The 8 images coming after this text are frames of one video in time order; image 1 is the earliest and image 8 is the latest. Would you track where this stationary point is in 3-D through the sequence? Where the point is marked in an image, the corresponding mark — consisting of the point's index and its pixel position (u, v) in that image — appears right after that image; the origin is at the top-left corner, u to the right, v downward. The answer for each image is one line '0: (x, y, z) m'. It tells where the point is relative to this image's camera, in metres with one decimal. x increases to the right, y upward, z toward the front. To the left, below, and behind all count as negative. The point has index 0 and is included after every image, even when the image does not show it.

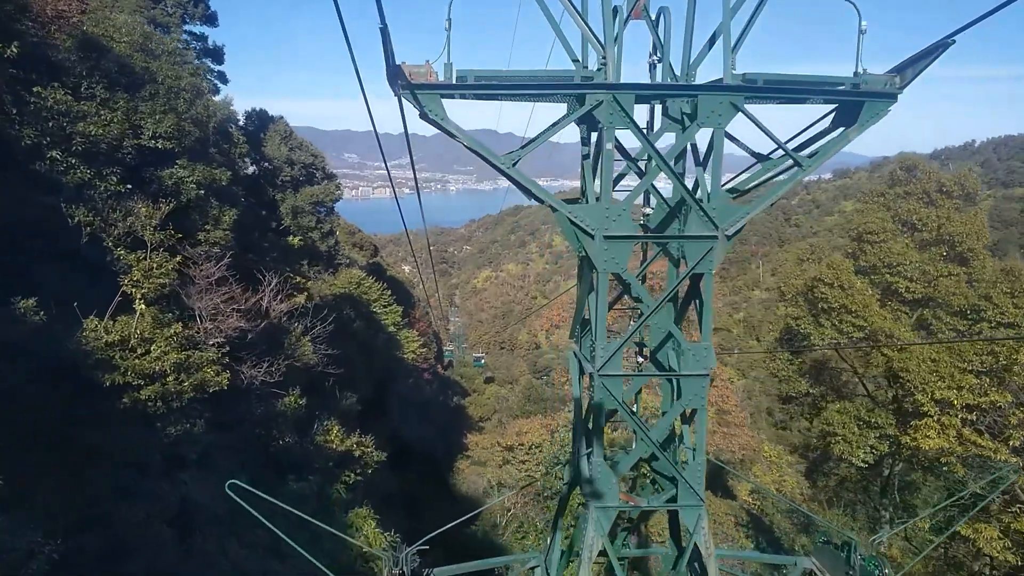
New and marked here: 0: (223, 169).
0: (-4.0, +1.7, +8.9) m
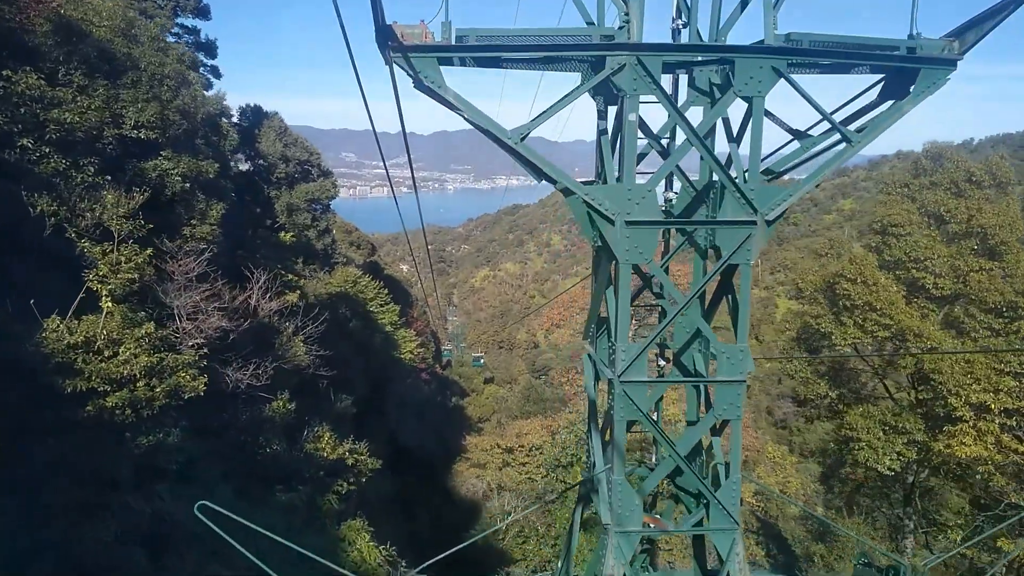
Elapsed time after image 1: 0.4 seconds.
0: (-4.0, +1.7, +8.5) m
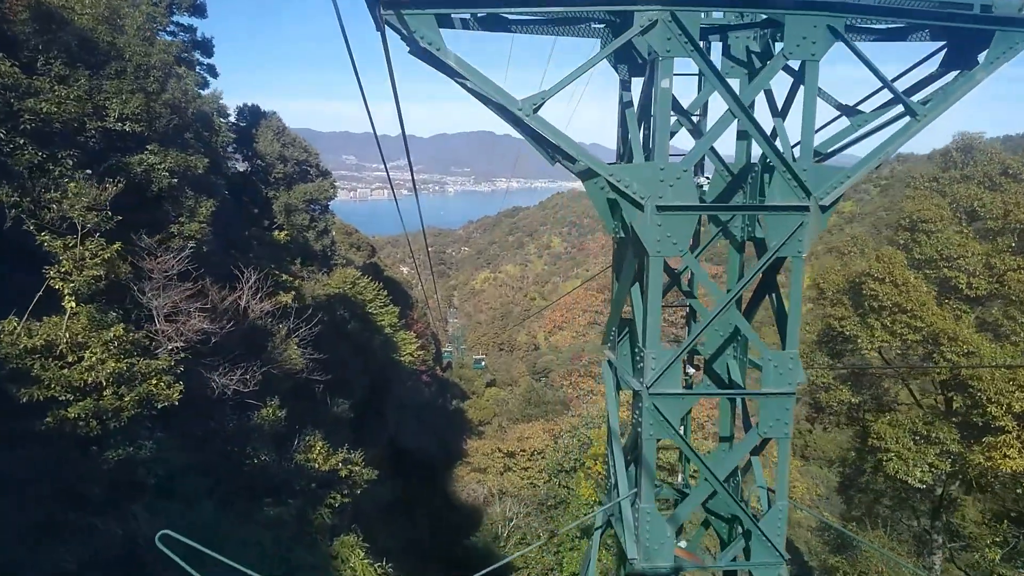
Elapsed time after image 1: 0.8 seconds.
0: (-4.0, +1.7, +8.2) m
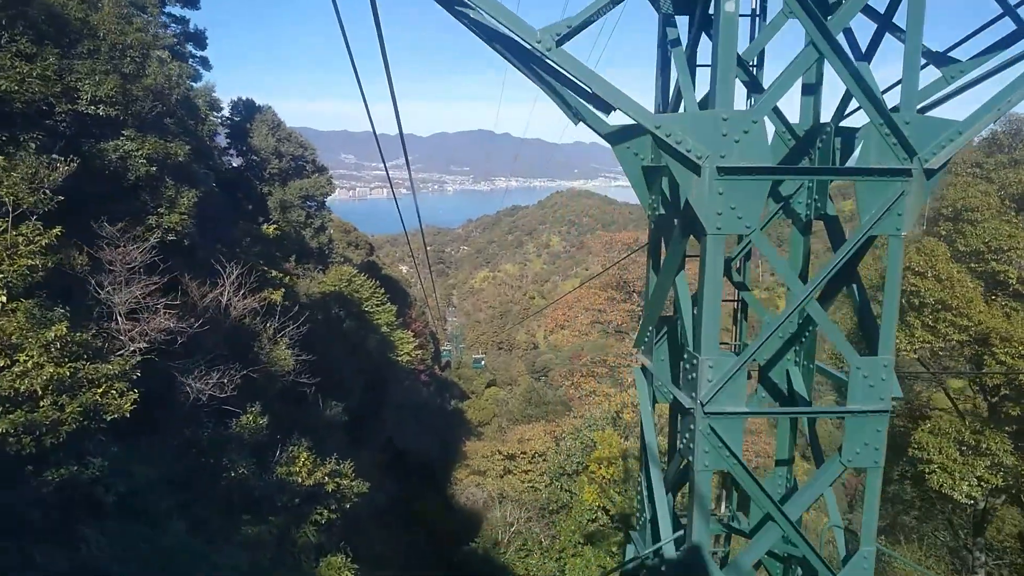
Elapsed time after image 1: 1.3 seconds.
0: (-3.9, +1.7, +7.7) m
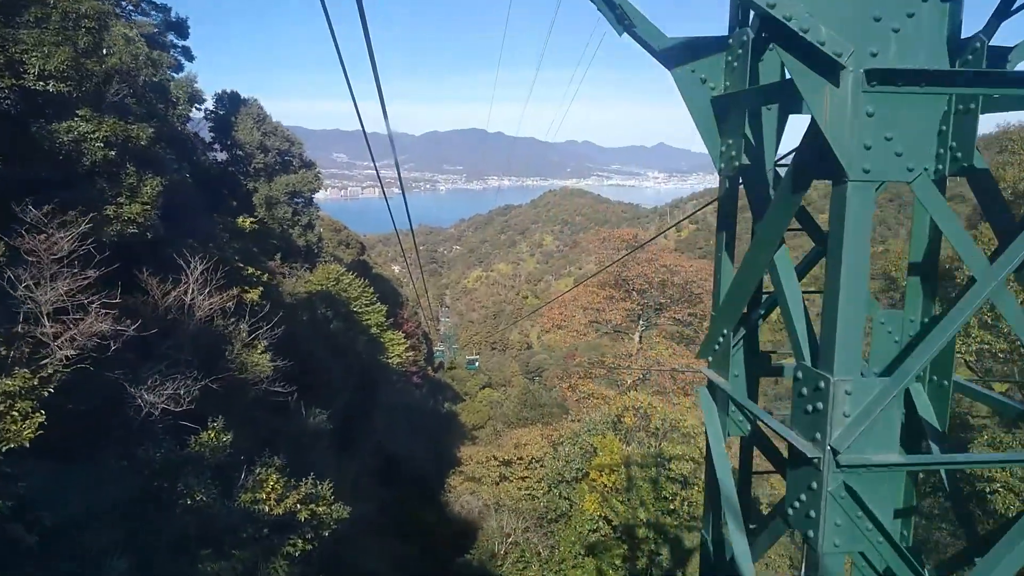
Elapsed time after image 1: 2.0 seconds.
0: (-3.9, +1.7, +7.0) m
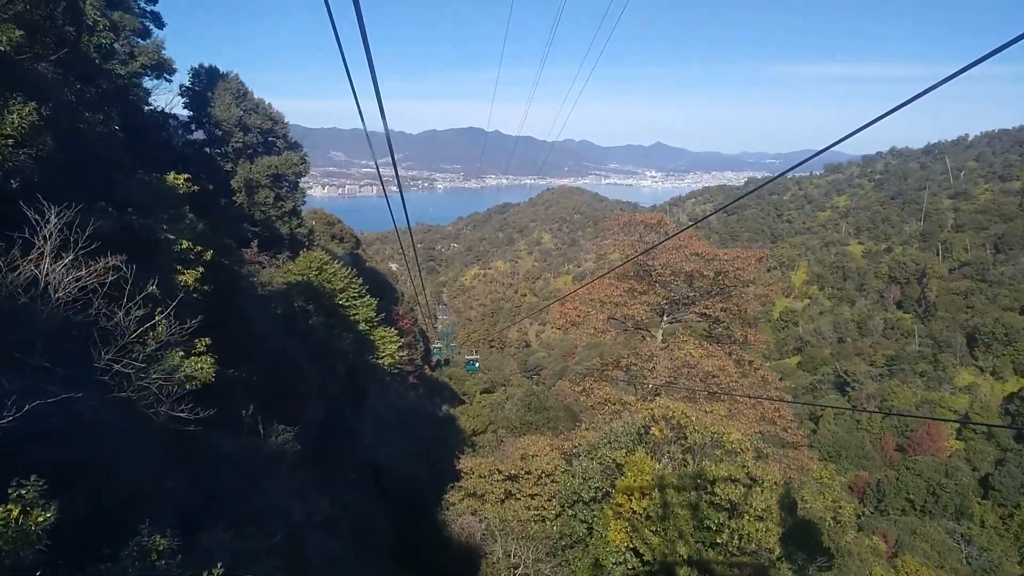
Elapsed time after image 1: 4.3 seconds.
0: (-3.7, +1.9, +4.9) m
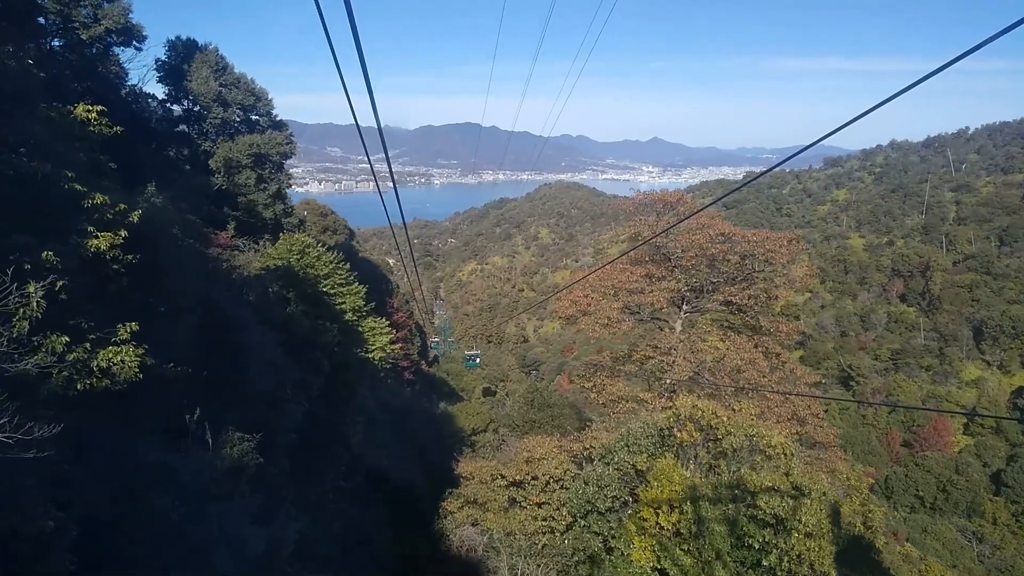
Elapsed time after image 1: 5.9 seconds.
0: (-3.6, +2.1, +3.5) m
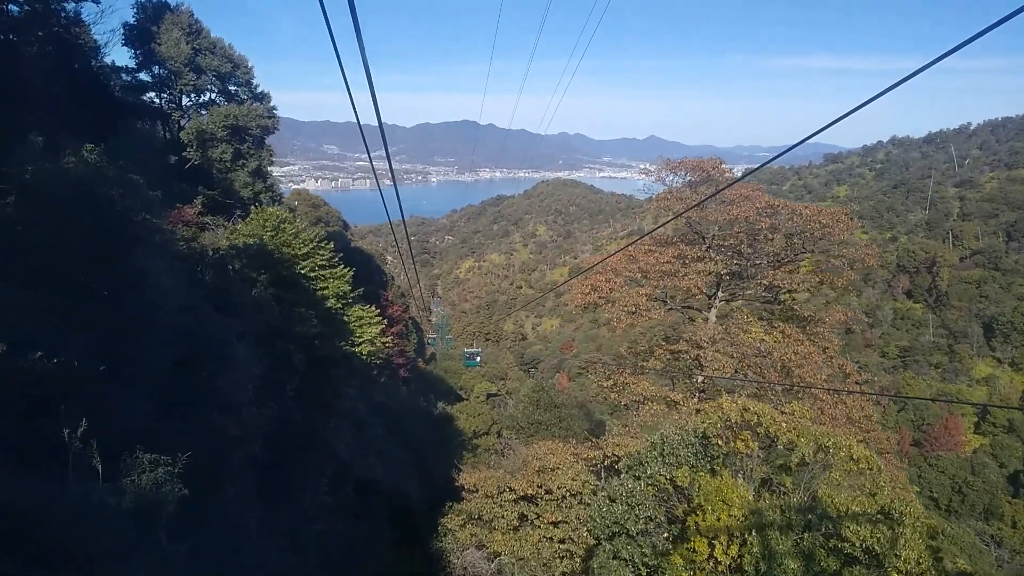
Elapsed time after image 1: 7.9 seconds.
0: (-3.4, +2.4, +1.7) m
